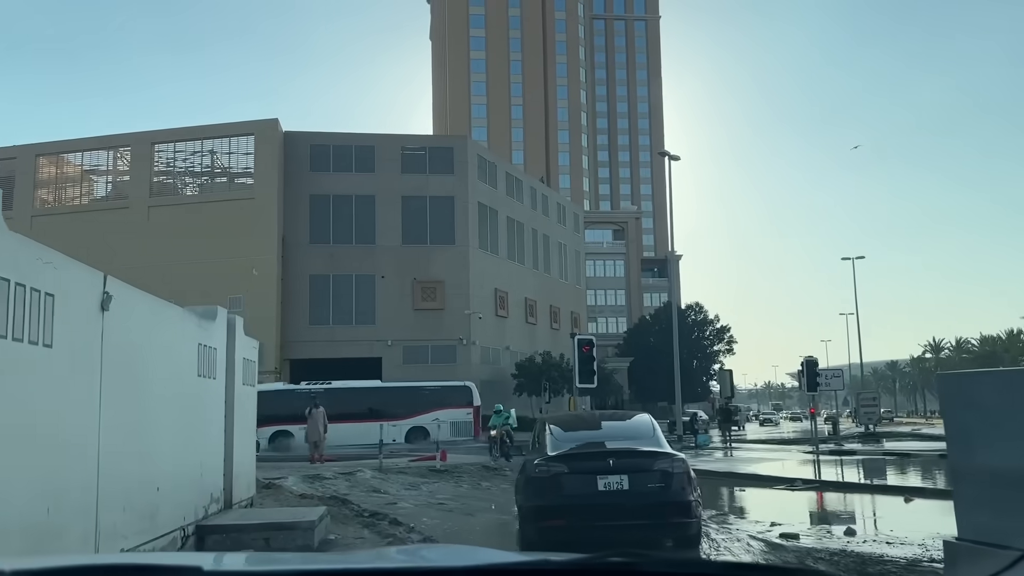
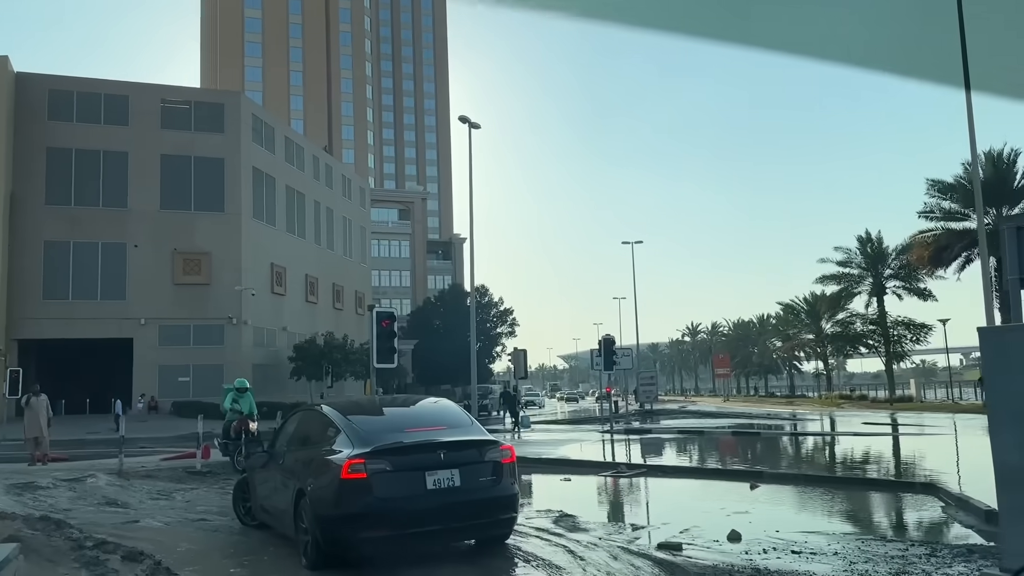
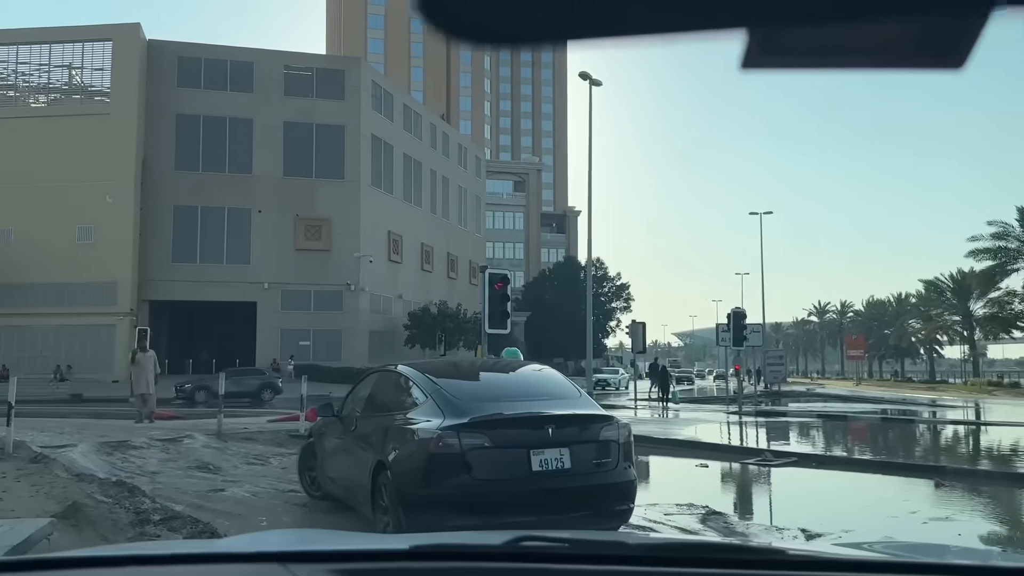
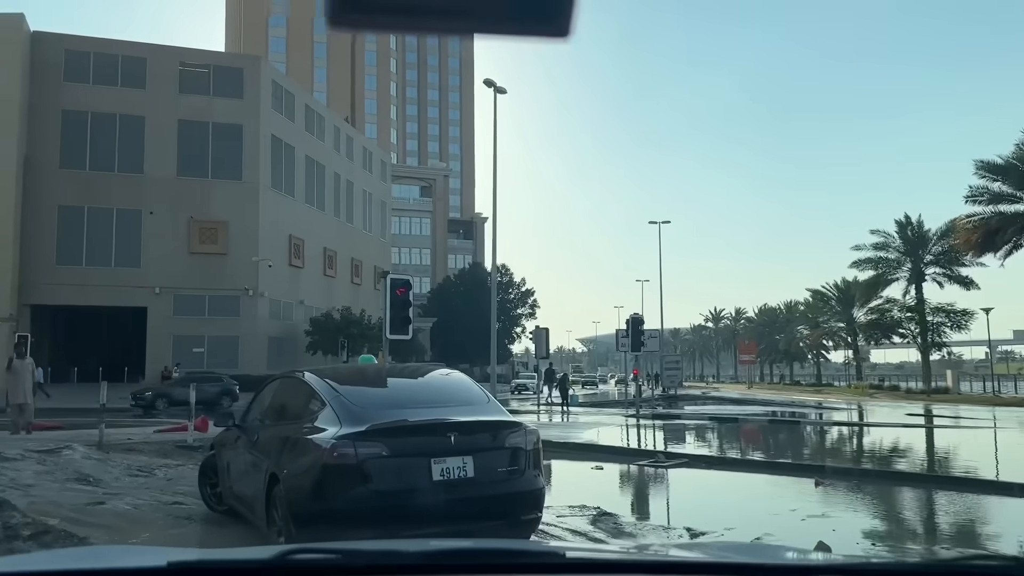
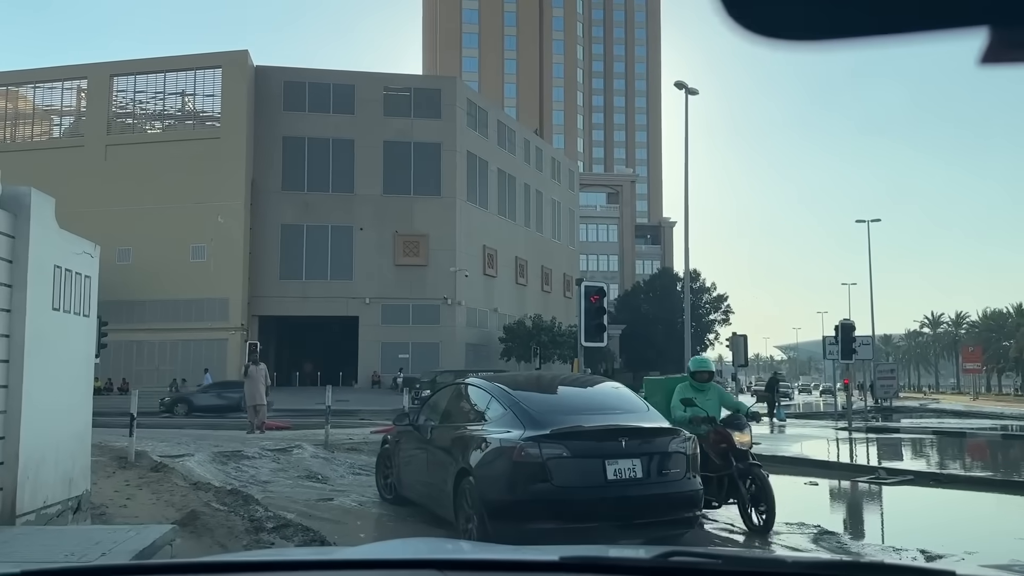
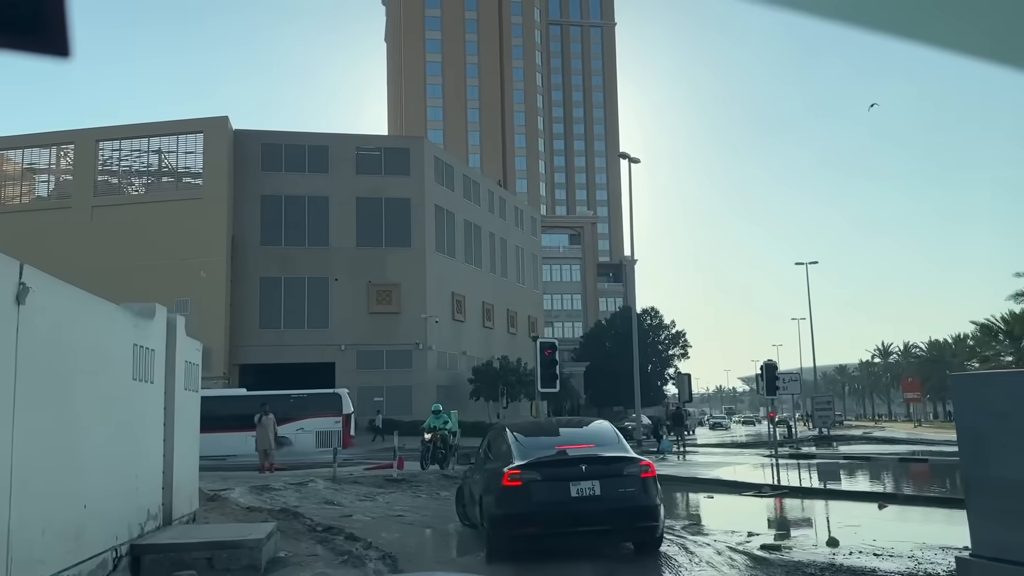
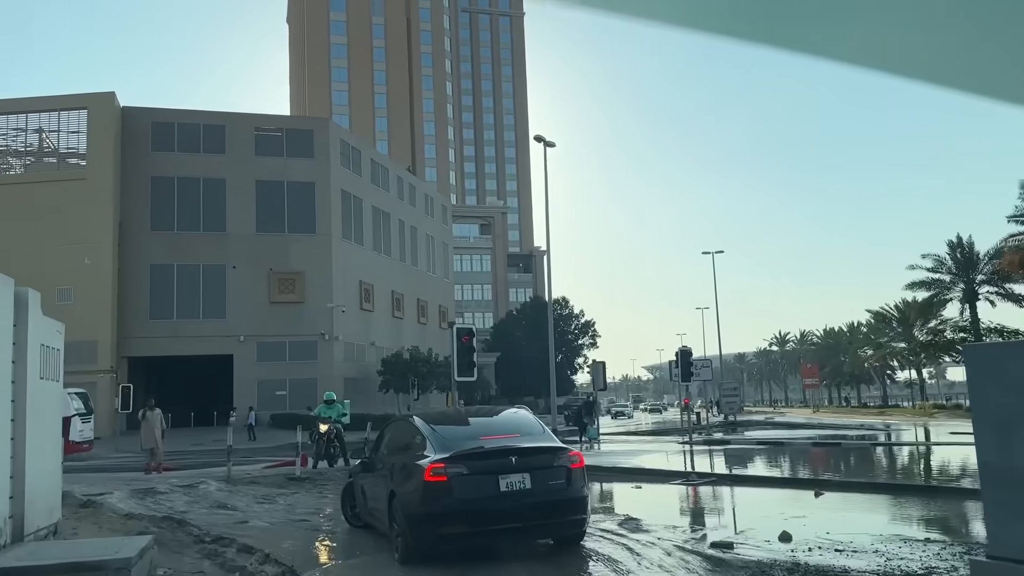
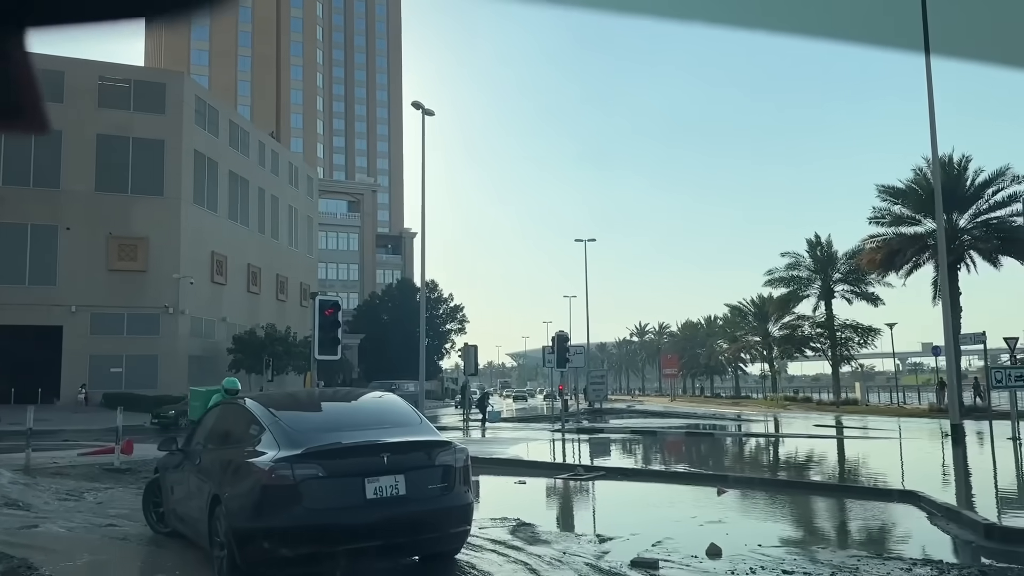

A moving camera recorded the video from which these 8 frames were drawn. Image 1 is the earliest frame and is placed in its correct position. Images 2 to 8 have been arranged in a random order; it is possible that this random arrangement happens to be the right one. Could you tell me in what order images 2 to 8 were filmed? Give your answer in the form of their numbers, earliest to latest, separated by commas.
6, 7, 2, 8, 4, 3, 5
